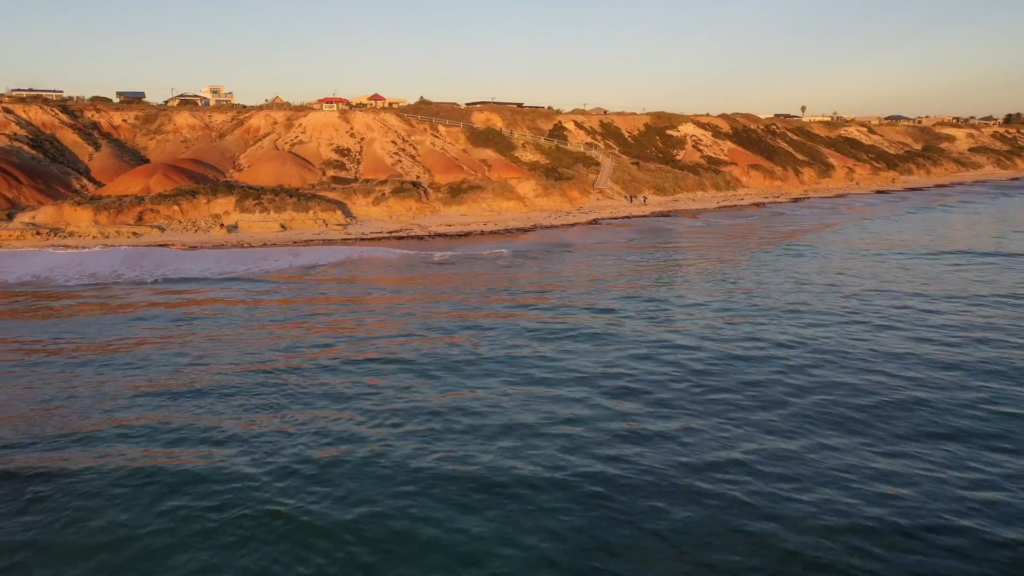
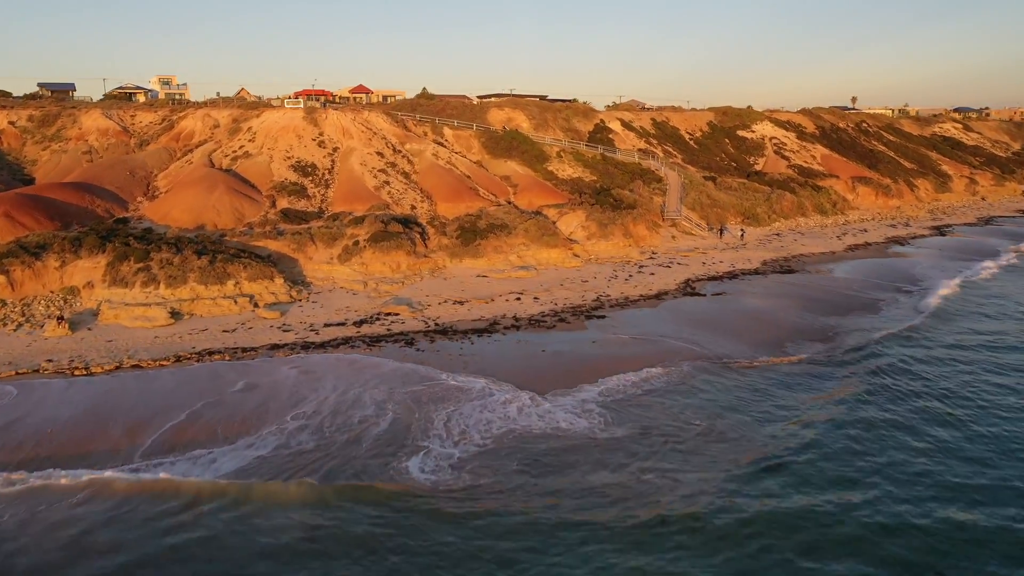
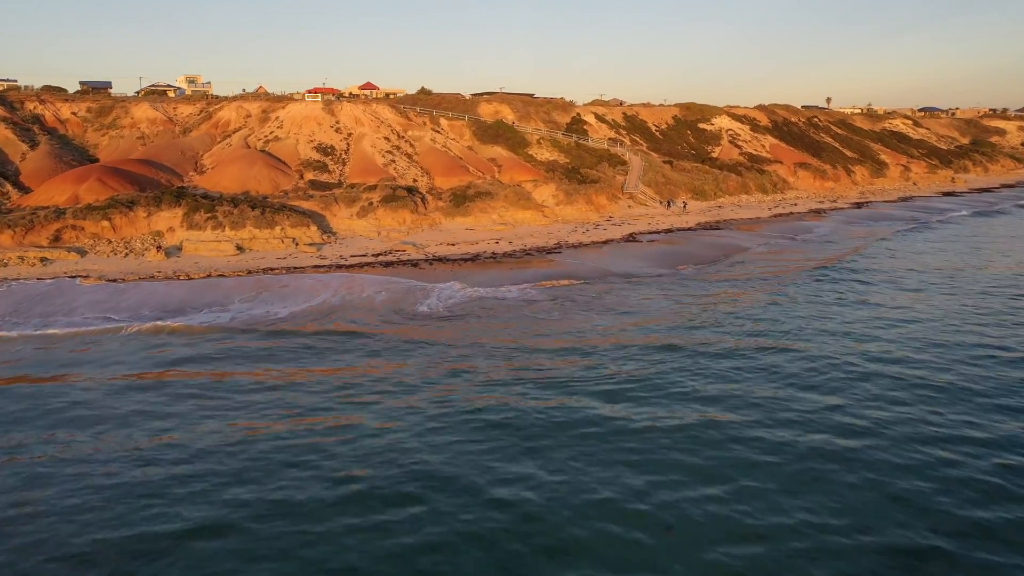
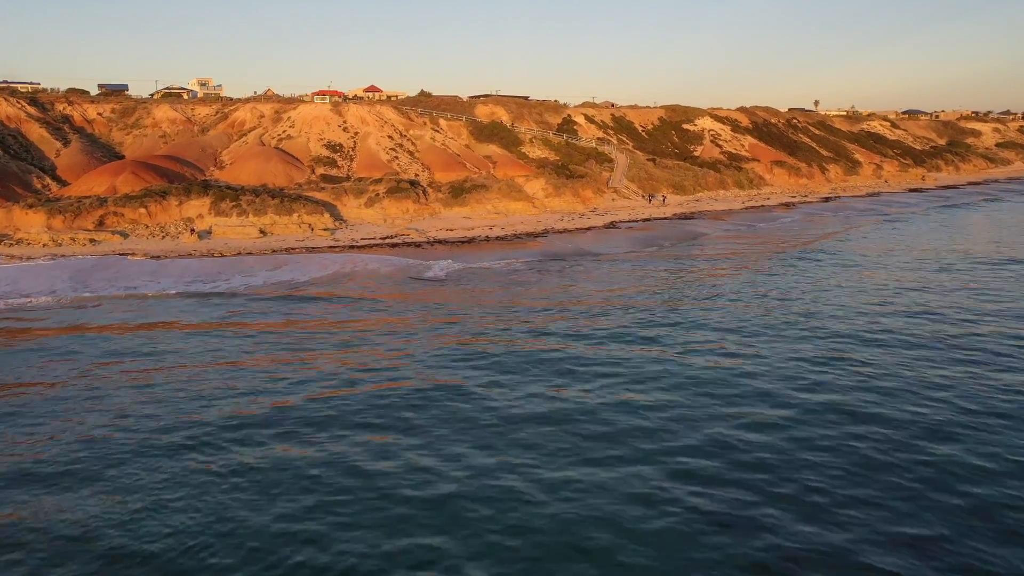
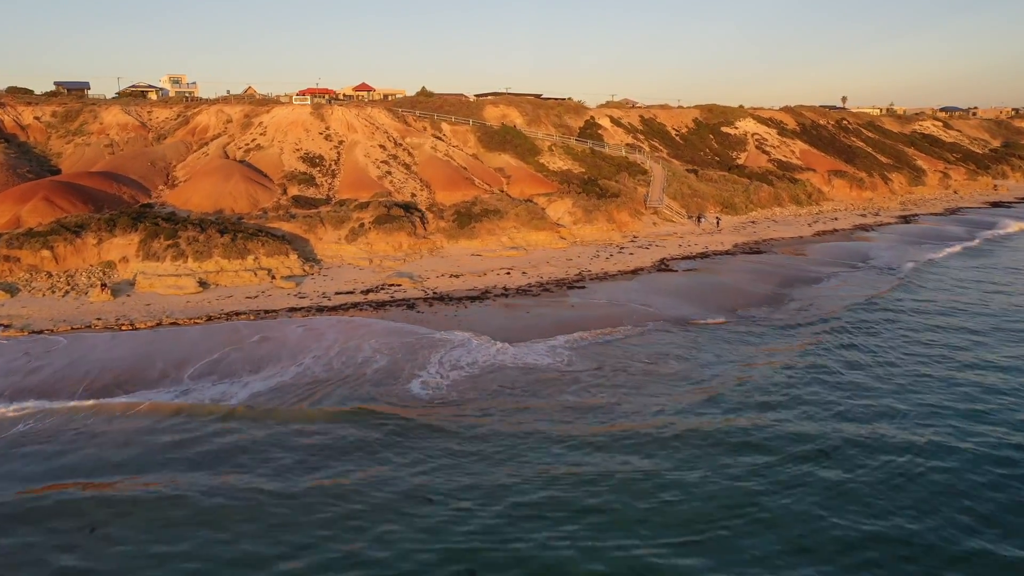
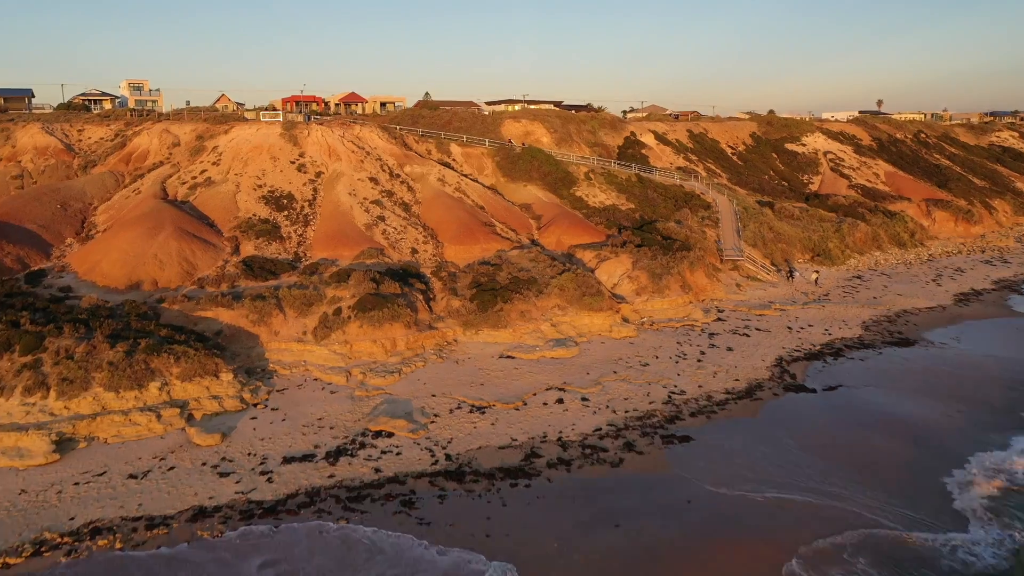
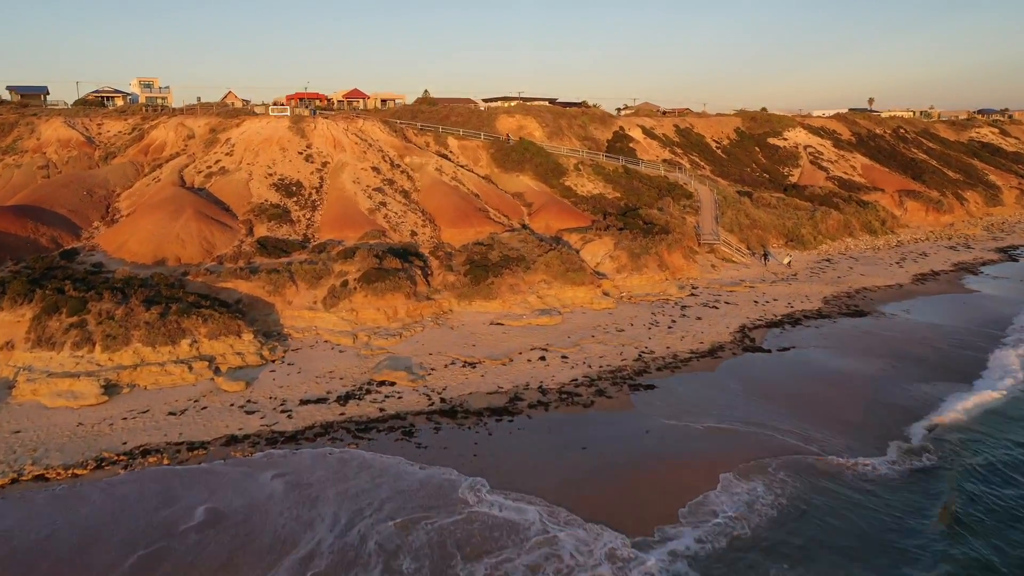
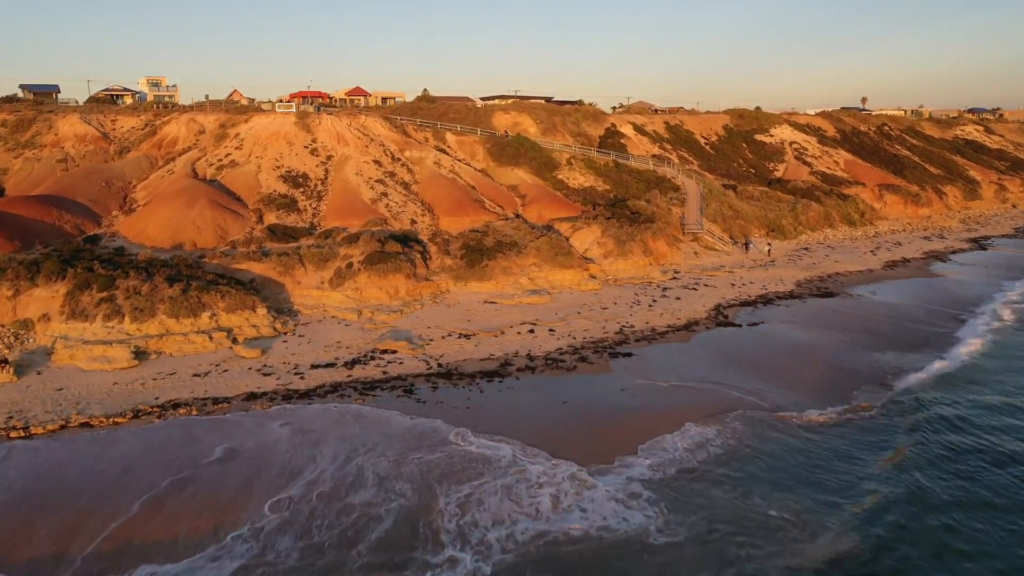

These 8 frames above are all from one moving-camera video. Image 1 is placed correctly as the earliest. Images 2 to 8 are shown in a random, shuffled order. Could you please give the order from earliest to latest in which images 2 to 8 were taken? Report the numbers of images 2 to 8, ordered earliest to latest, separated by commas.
4, 3, 5, 2, 8, 7, 6
